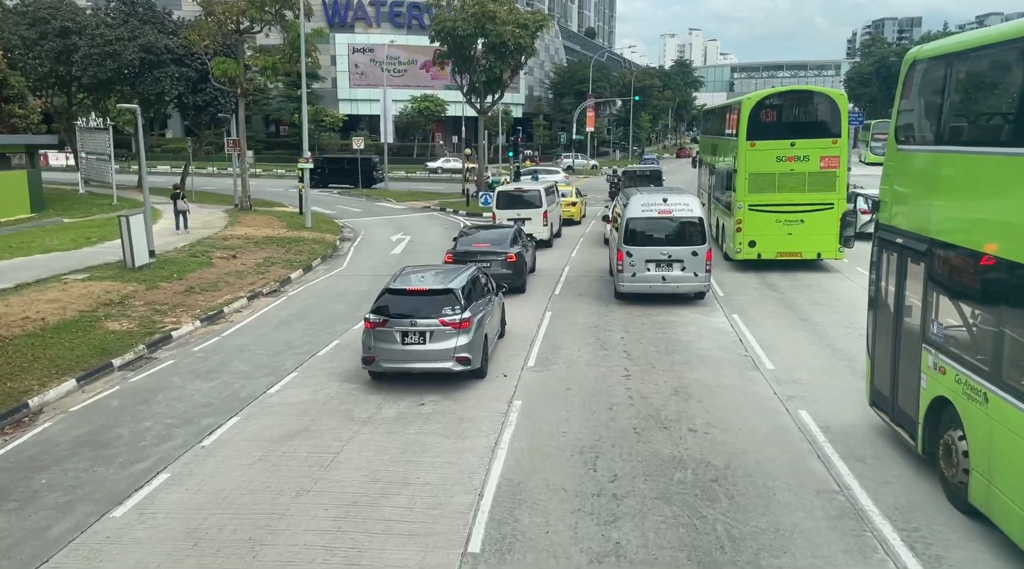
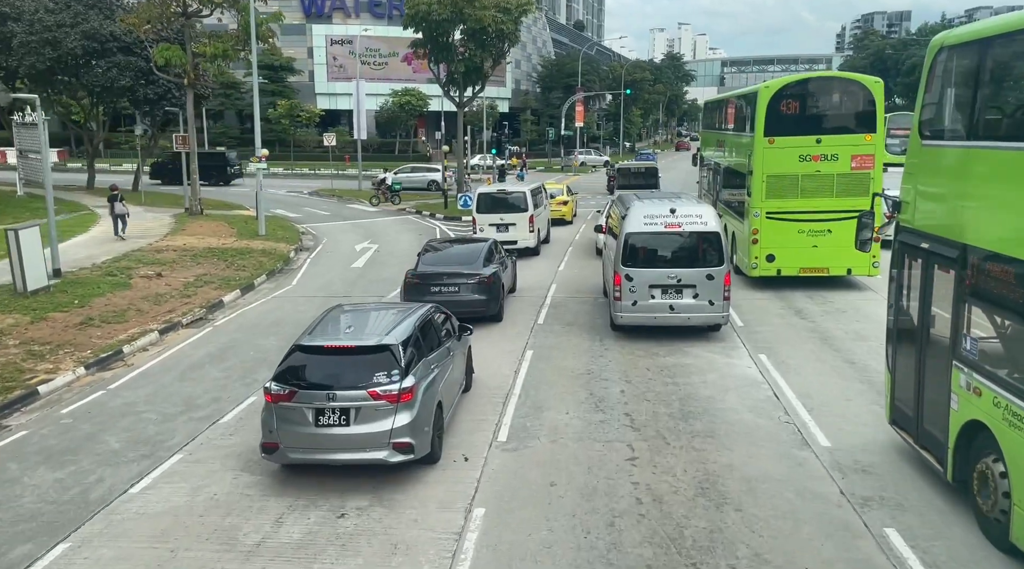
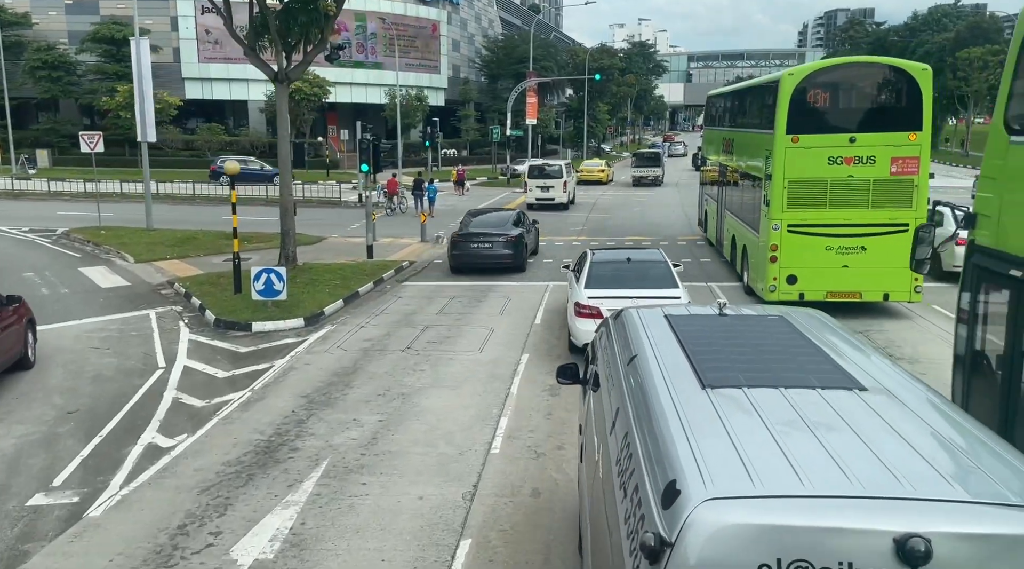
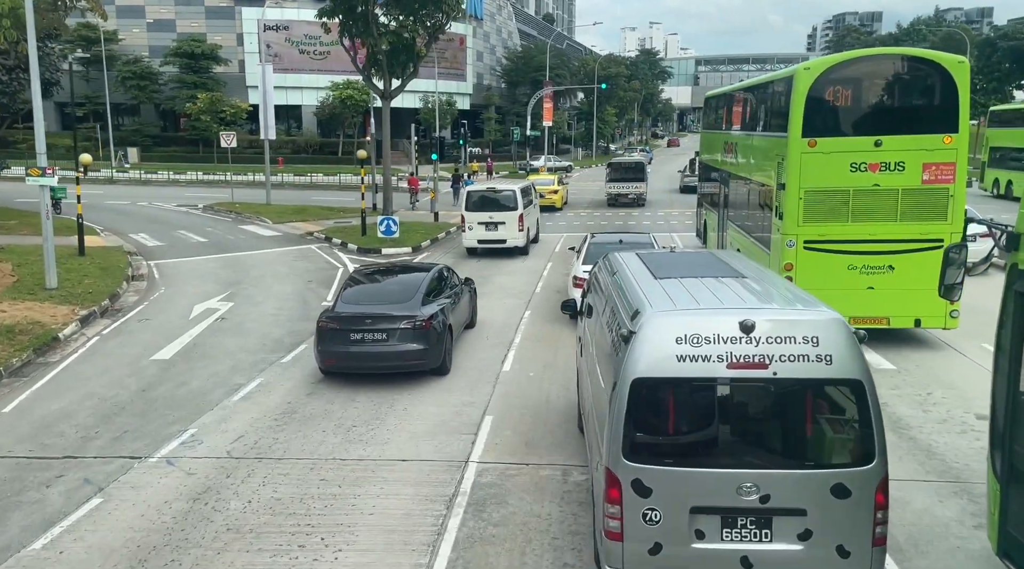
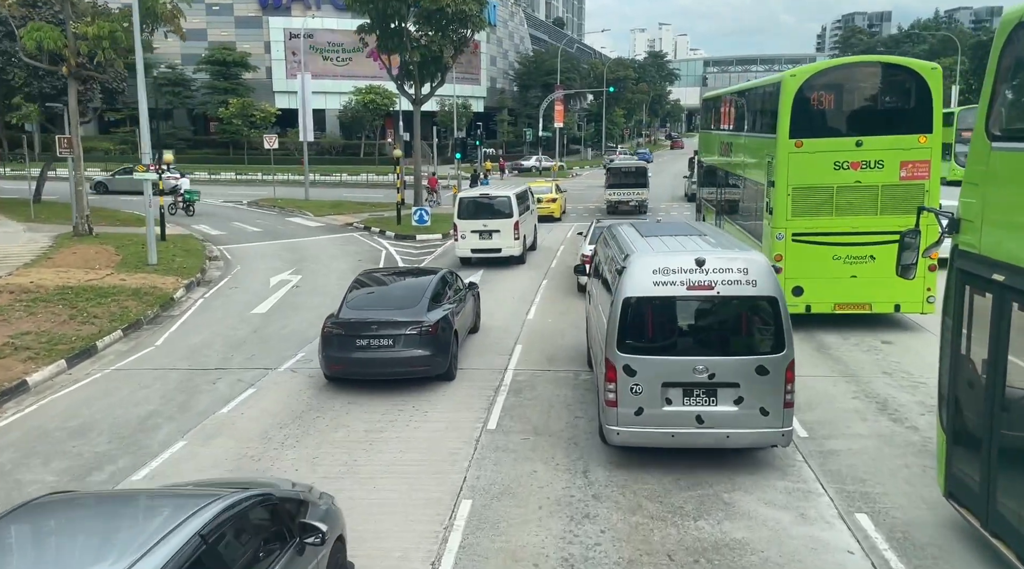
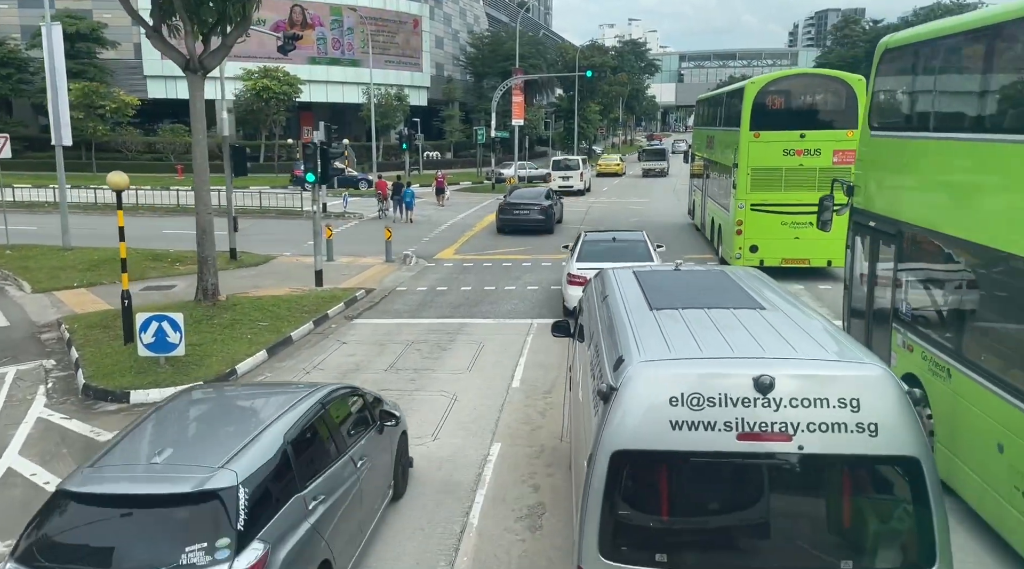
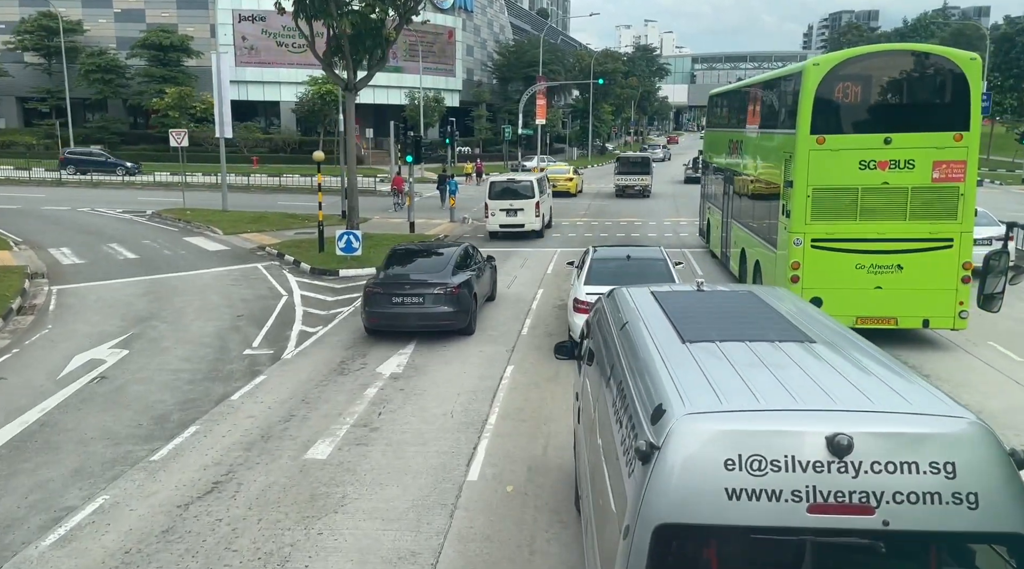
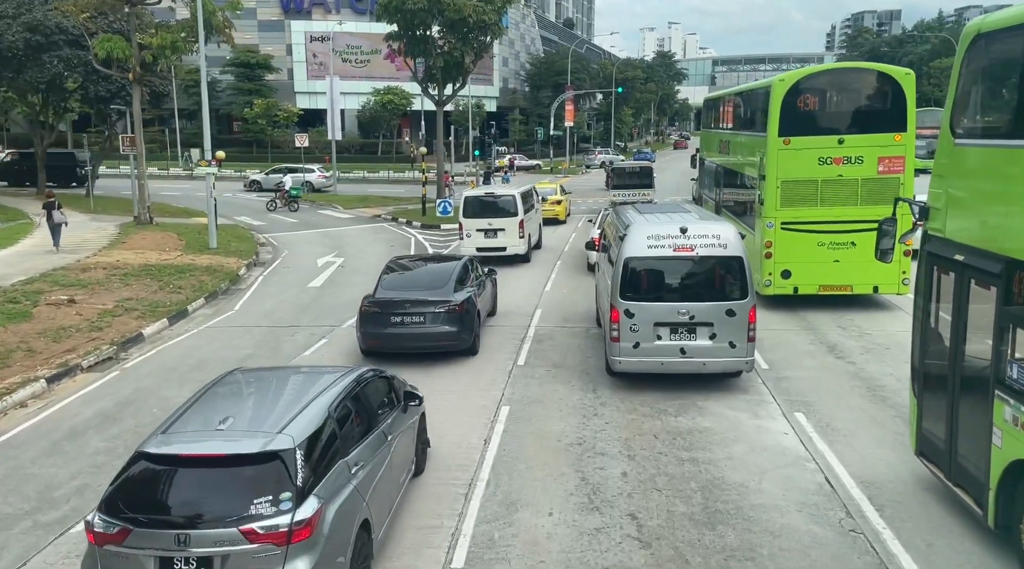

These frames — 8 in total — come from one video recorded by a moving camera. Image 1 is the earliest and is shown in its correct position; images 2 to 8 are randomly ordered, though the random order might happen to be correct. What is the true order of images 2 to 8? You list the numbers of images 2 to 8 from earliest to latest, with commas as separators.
2, 8, 5, 4, 7, 3, 6
